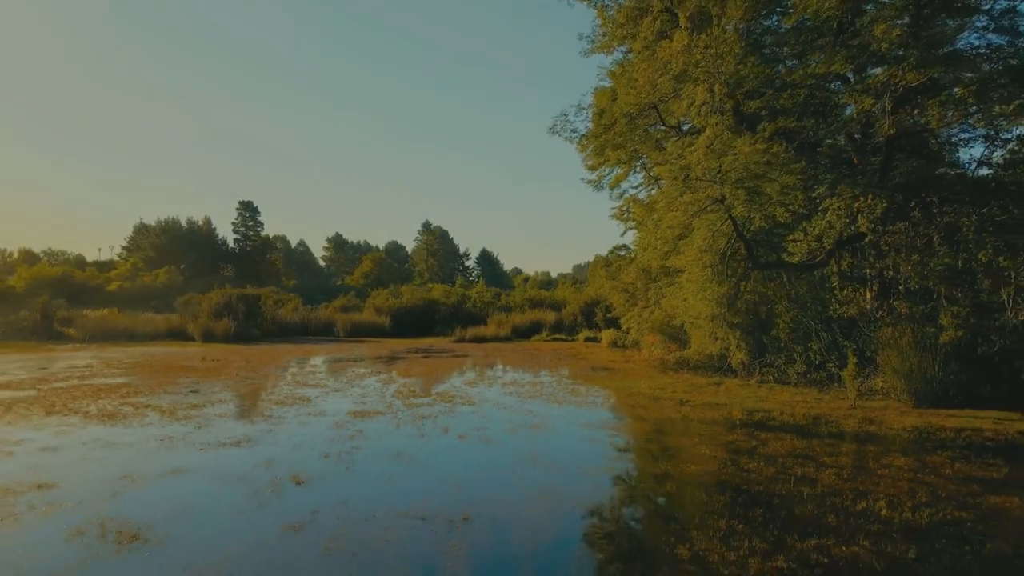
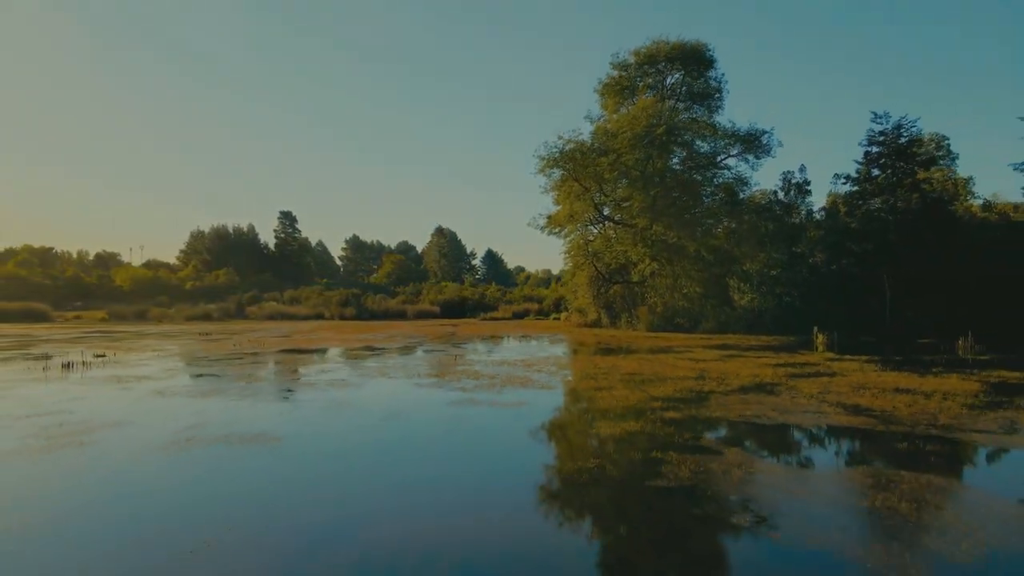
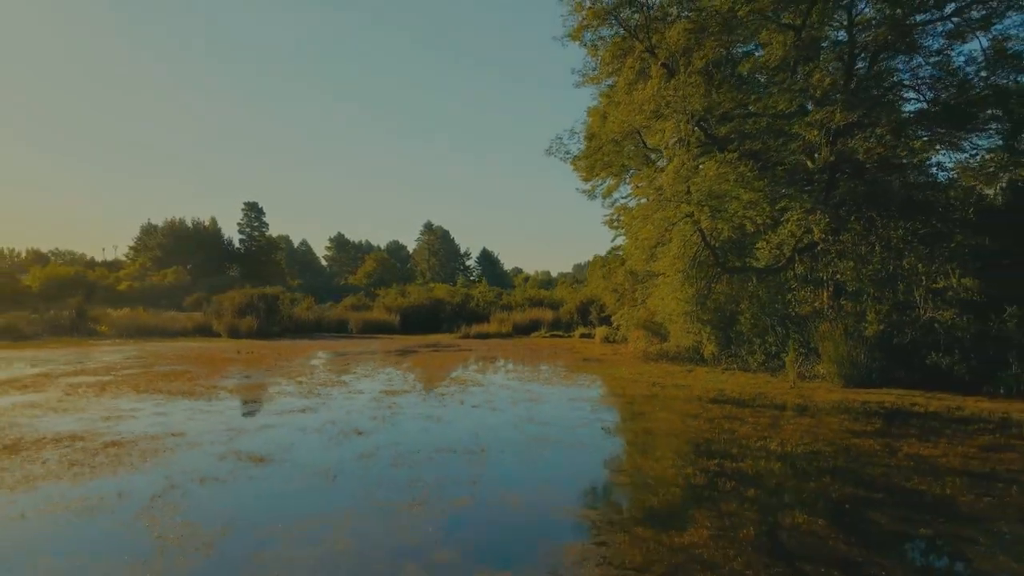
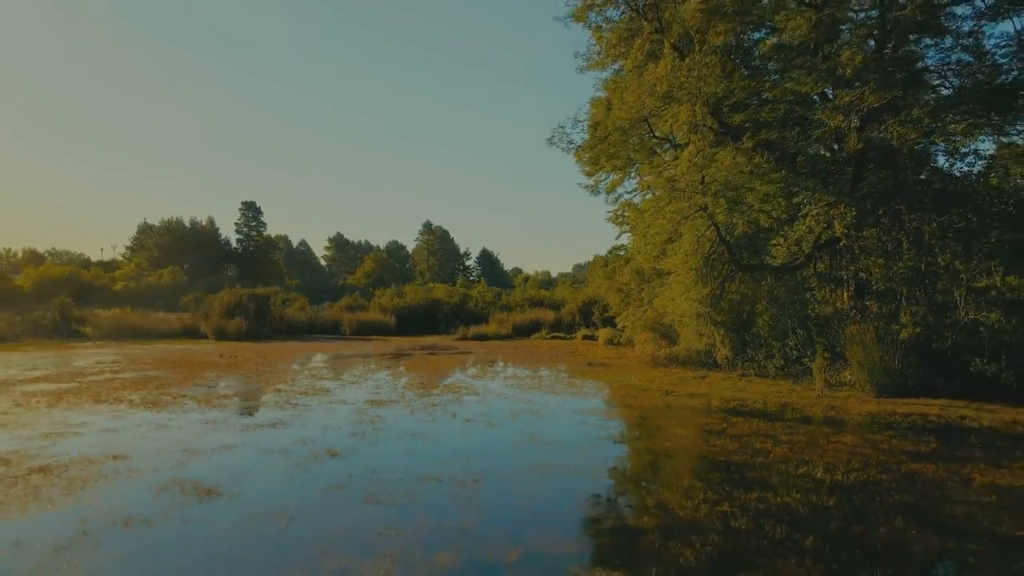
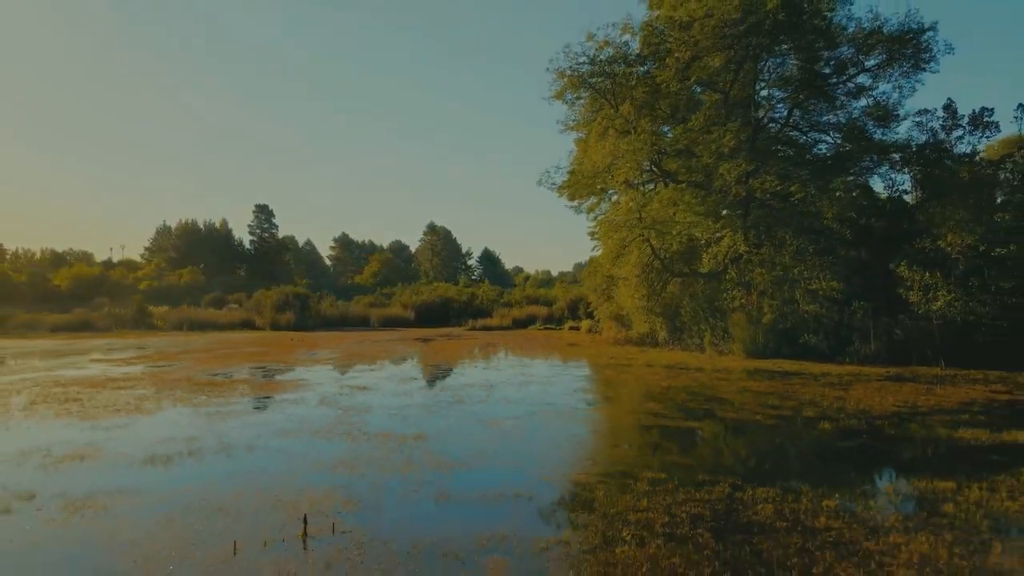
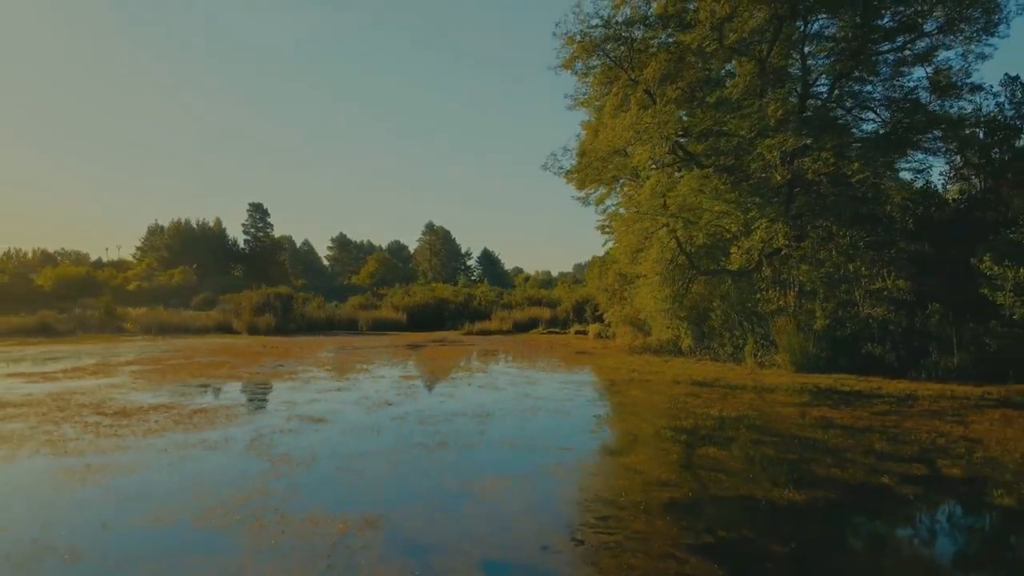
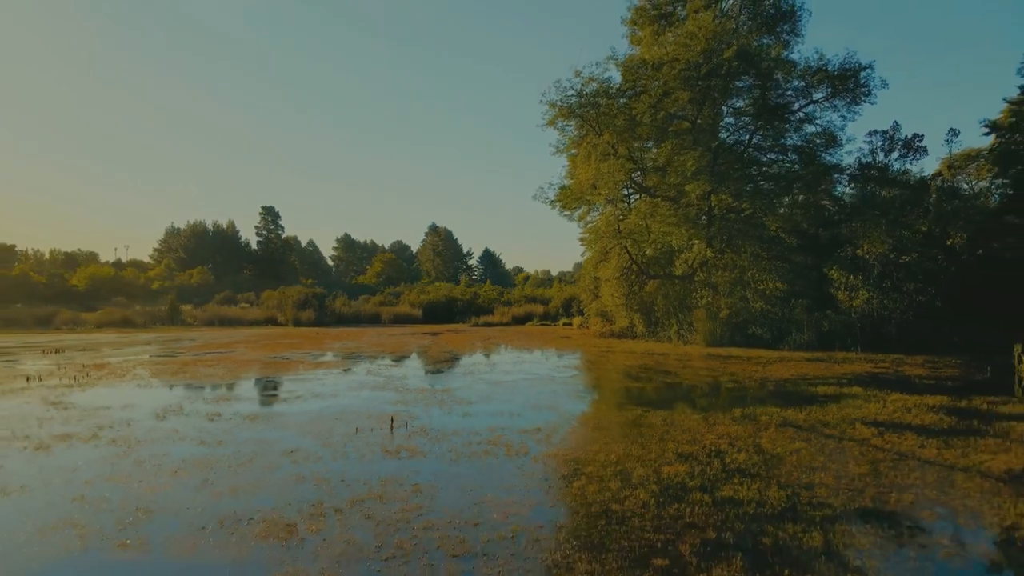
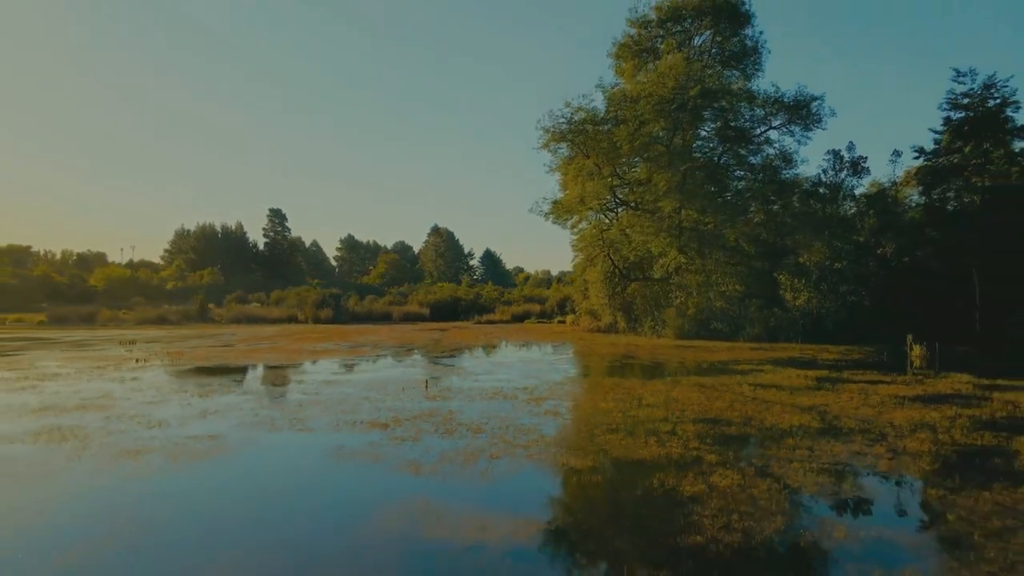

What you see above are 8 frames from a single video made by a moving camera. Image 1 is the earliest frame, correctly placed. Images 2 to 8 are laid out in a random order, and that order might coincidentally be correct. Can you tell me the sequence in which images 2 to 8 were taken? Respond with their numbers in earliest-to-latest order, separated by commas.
4, 3, 6, 5, 7, 8, 2
